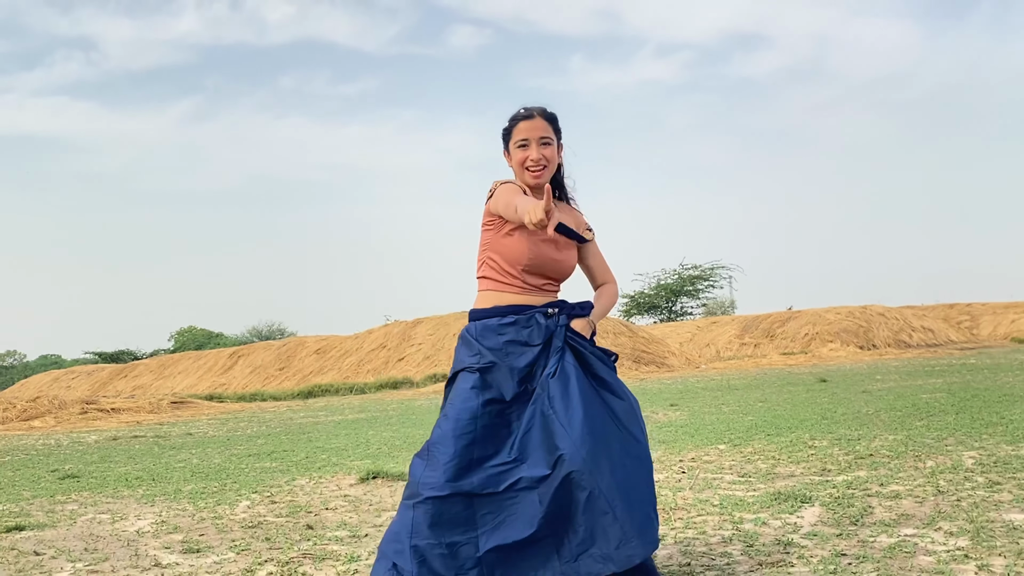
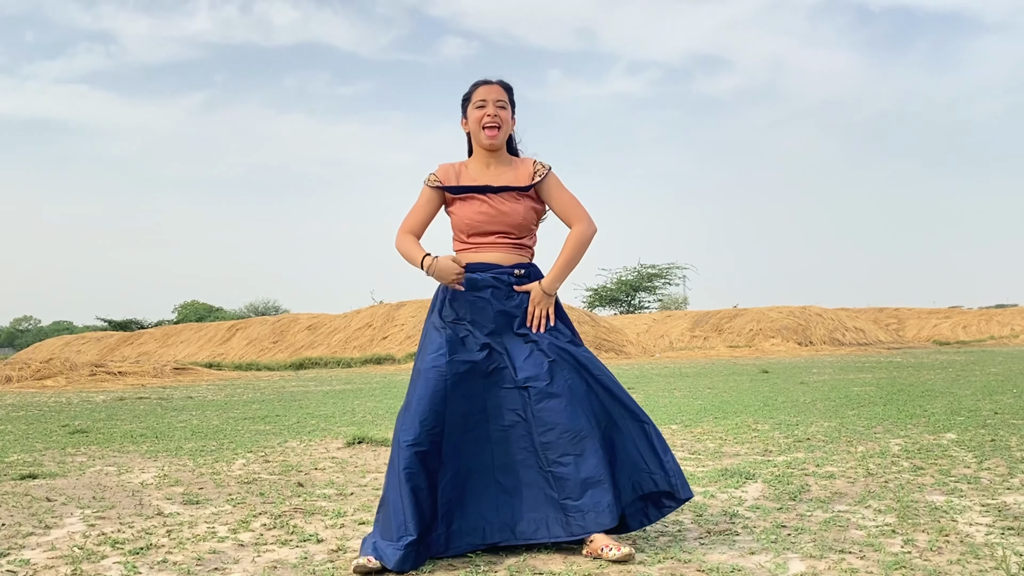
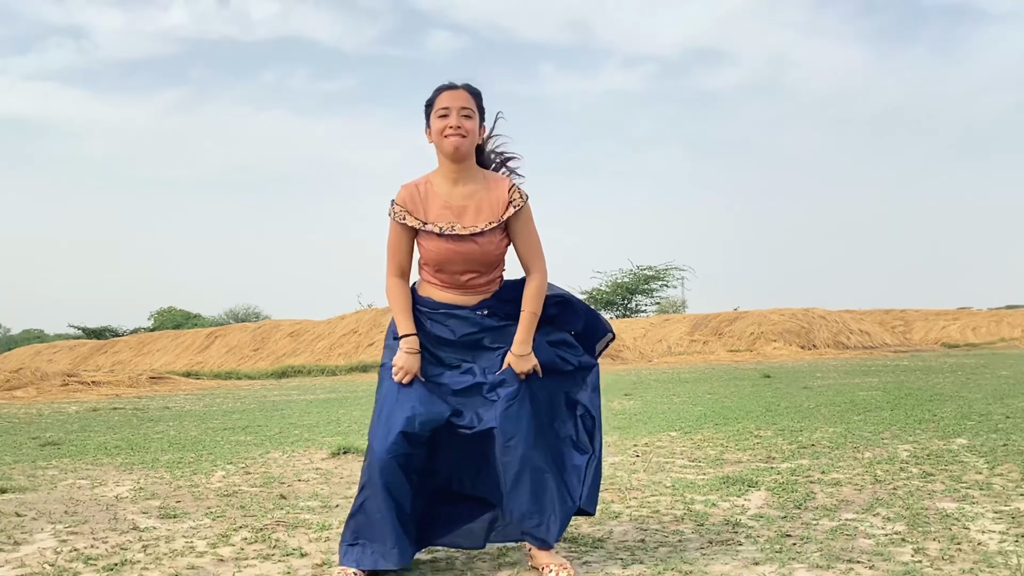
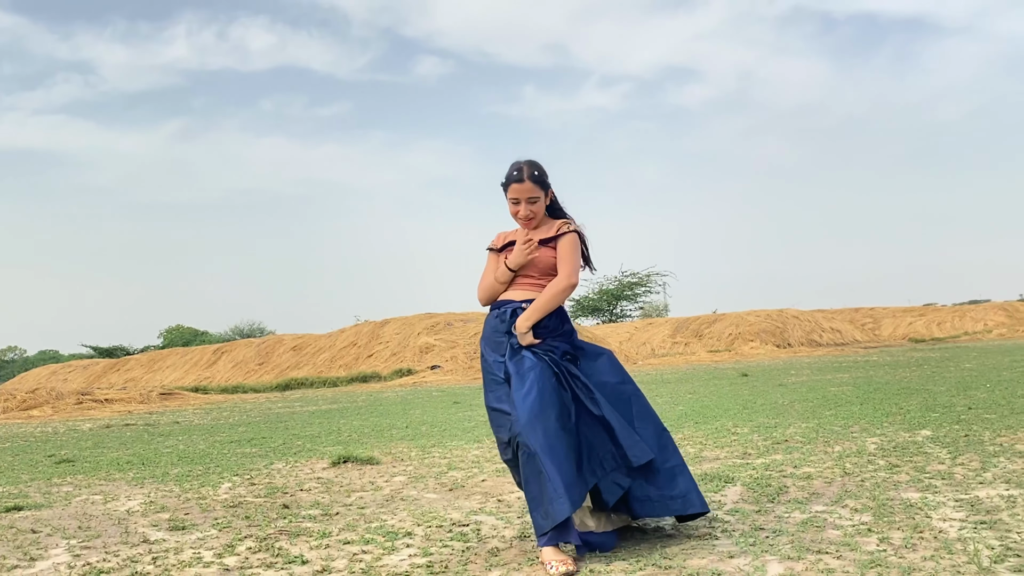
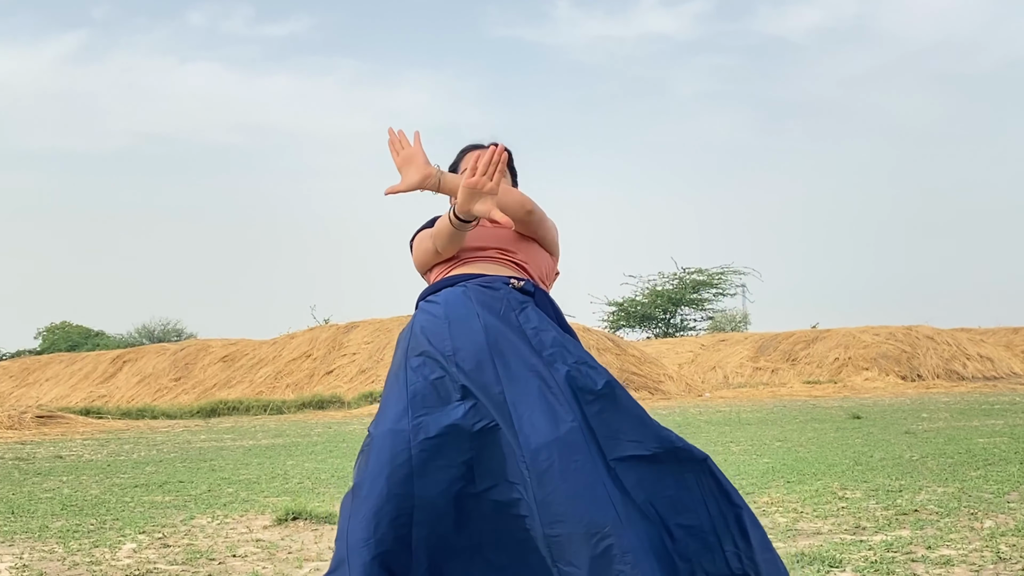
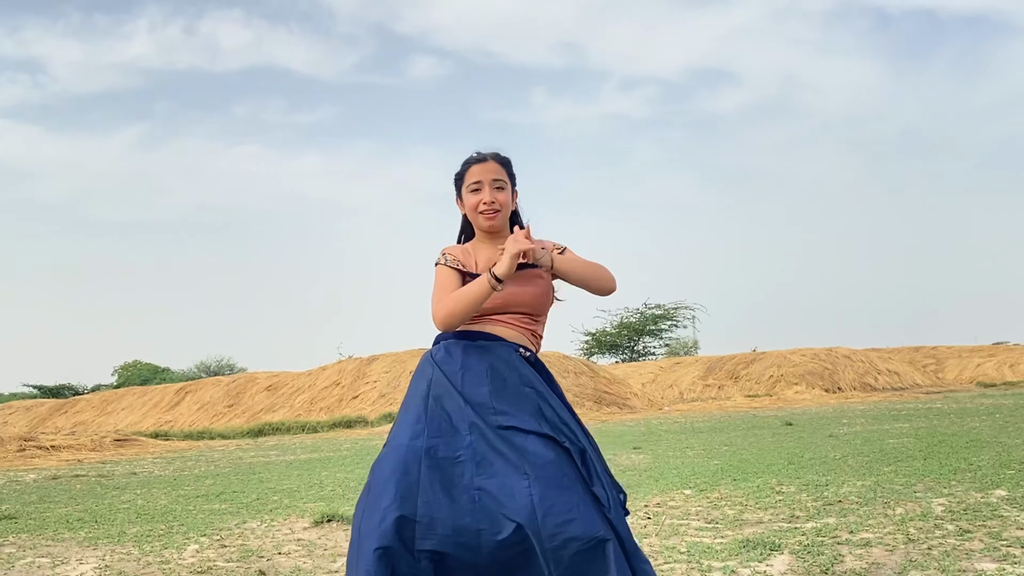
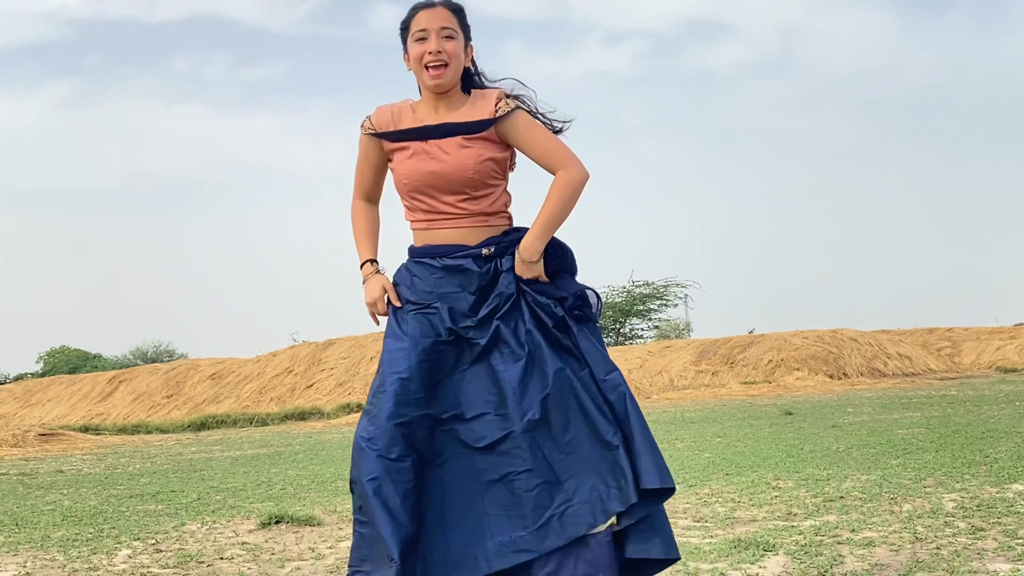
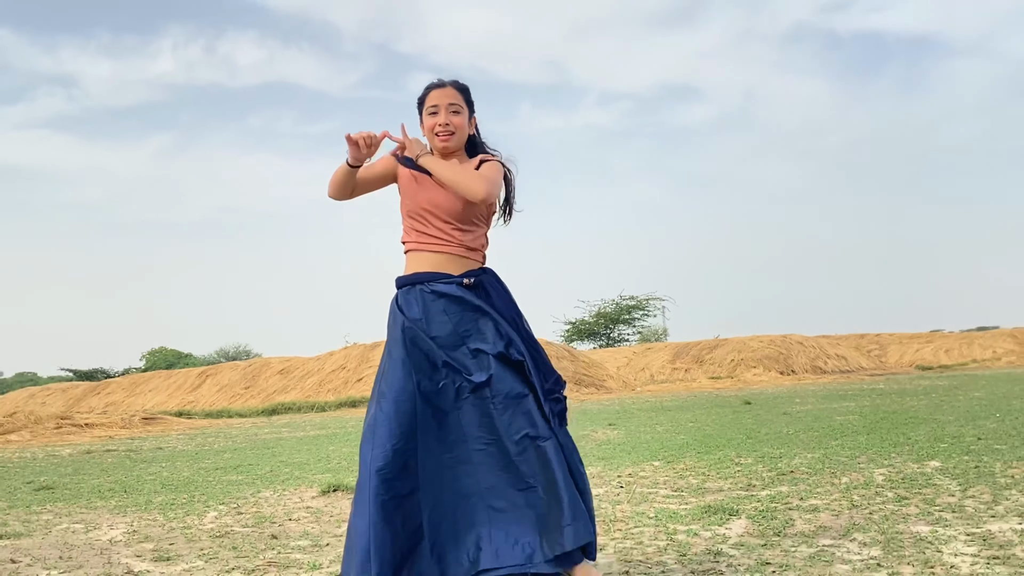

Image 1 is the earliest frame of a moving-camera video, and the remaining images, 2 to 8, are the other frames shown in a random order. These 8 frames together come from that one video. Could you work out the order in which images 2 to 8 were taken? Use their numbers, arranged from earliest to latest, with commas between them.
4, 7, 8, 6, 2, 5, 3
